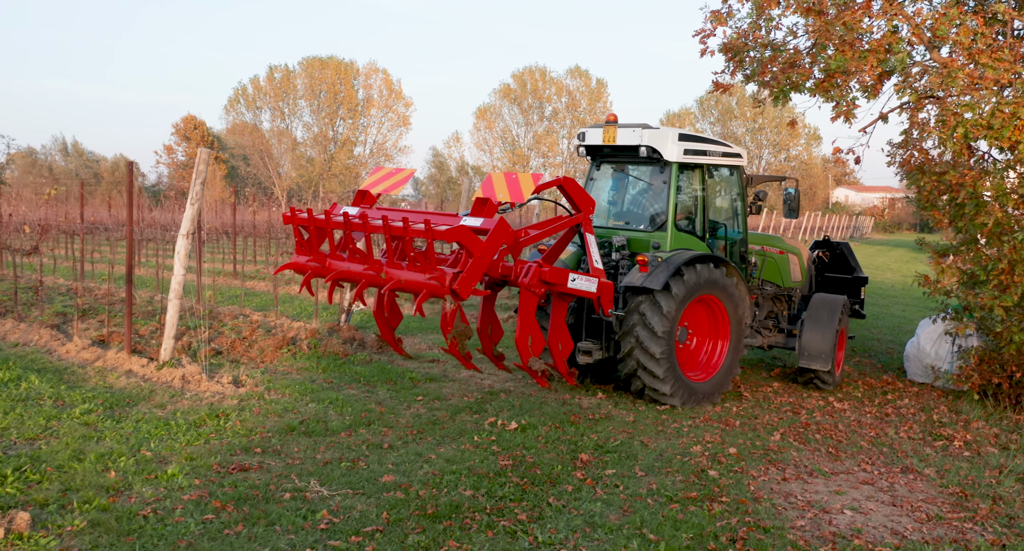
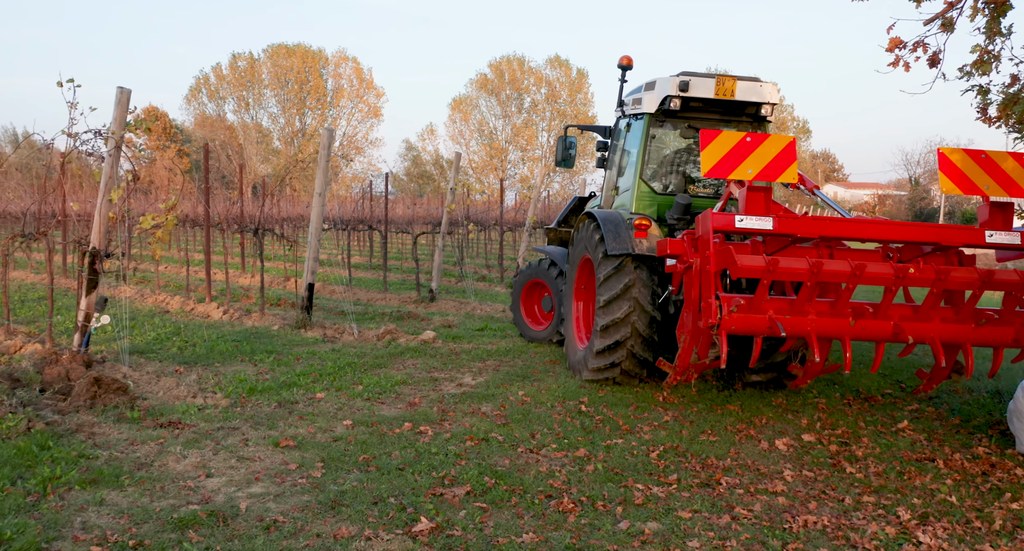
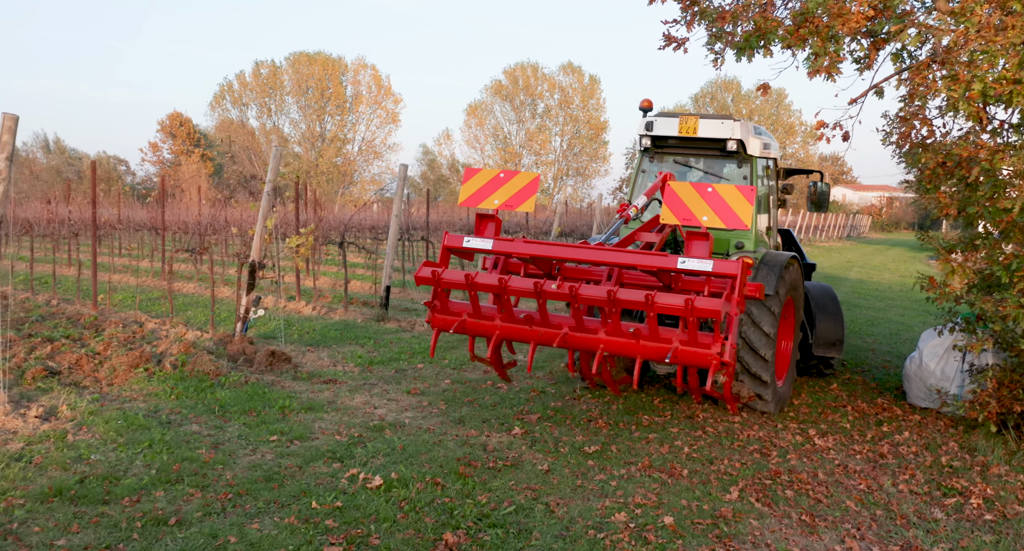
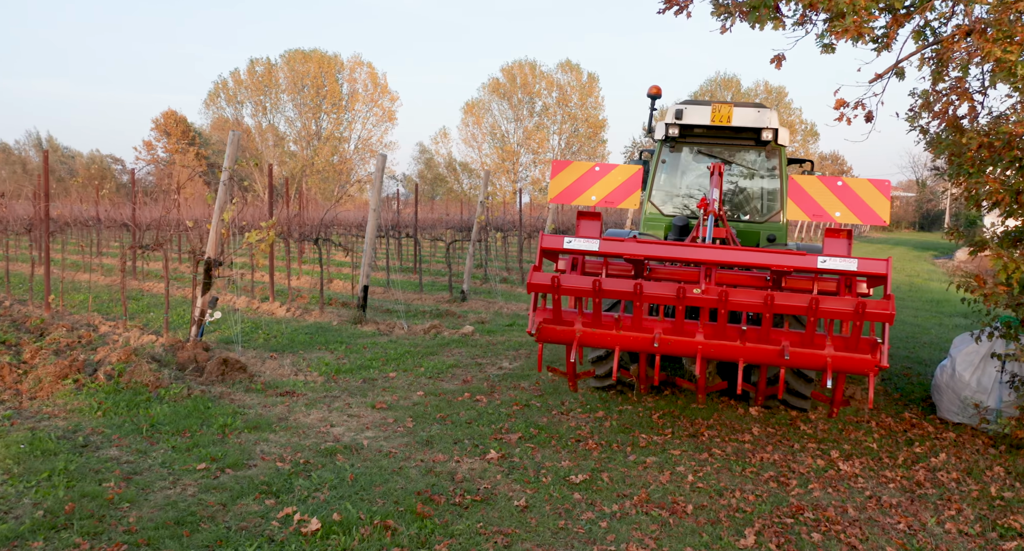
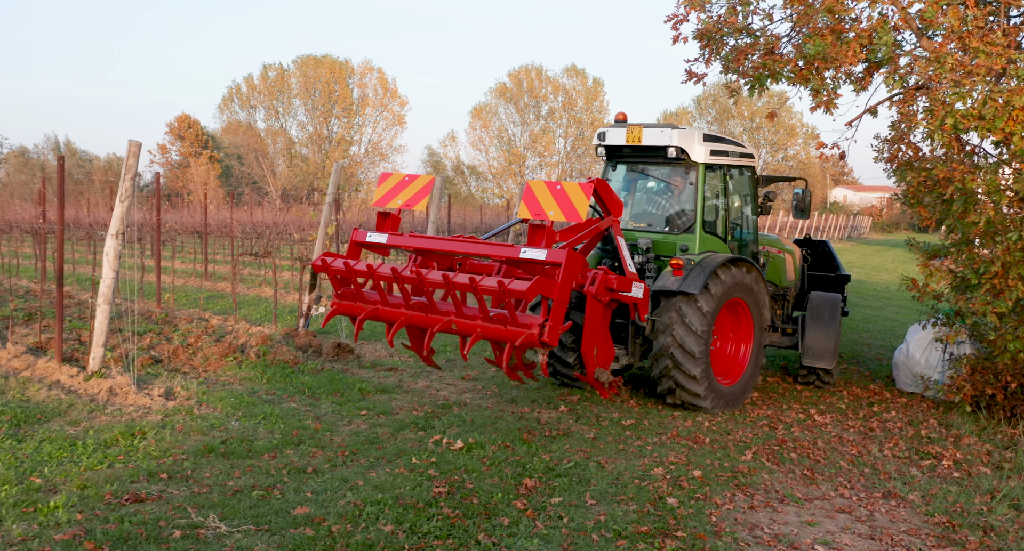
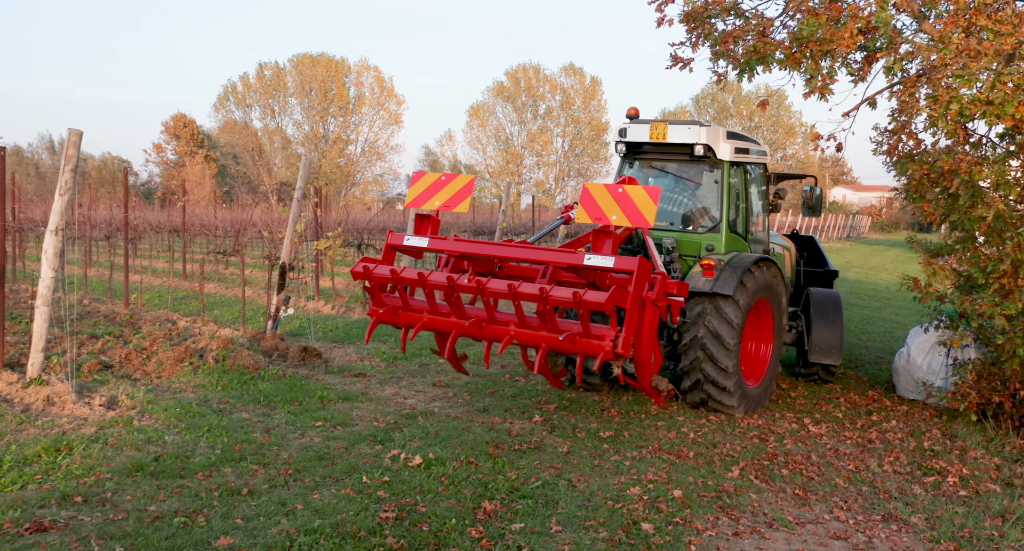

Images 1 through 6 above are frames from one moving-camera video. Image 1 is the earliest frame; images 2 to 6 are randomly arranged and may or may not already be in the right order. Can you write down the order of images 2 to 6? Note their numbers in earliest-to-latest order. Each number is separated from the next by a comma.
5, 6, 3, 4, 2
